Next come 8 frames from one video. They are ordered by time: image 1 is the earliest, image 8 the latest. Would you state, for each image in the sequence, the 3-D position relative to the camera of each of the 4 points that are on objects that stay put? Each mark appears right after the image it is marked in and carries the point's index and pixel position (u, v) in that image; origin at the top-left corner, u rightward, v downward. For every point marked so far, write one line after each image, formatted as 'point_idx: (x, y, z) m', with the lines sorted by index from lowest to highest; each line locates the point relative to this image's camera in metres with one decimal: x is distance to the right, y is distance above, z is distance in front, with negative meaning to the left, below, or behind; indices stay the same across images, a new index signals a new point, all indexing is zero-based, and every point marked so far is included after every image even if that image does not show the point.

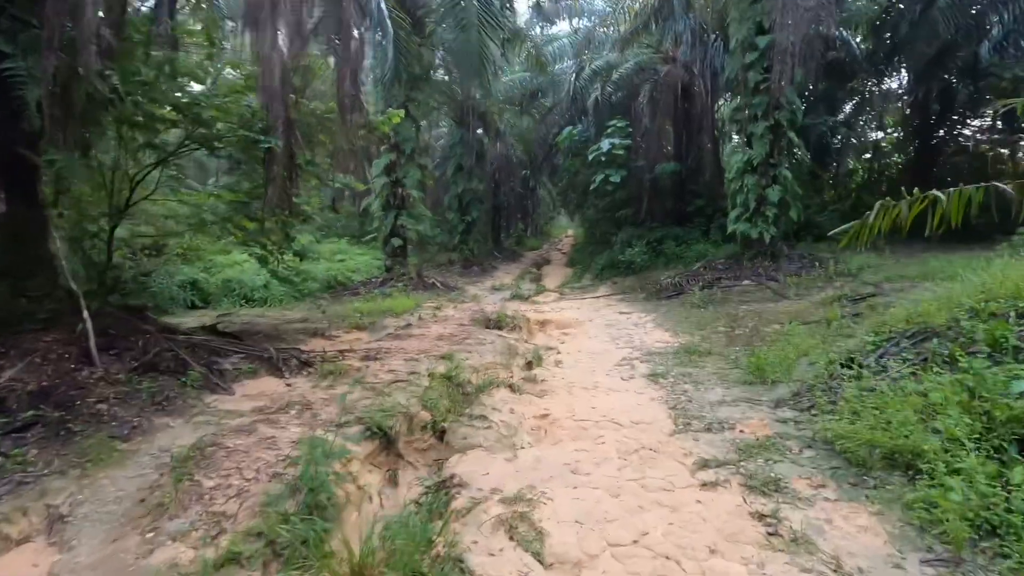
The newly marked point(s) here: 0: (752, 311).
0: (+4.1, -0.4, +9.2) m
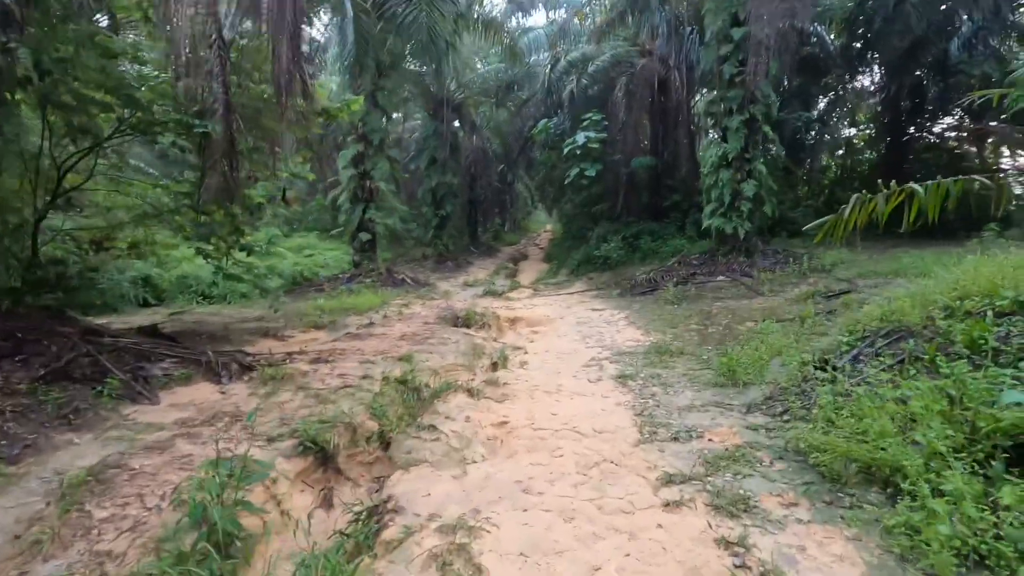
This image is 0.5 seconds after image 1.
0: (+3.6, -0.3, +9.0) m
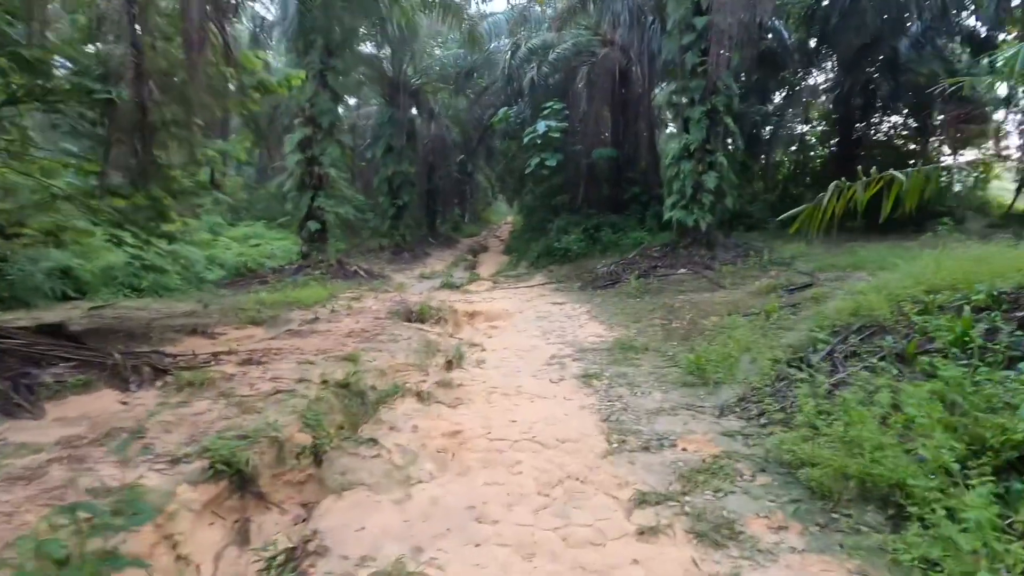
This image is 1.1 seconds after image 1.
0: (+2.9, -0.2, +8.8) m
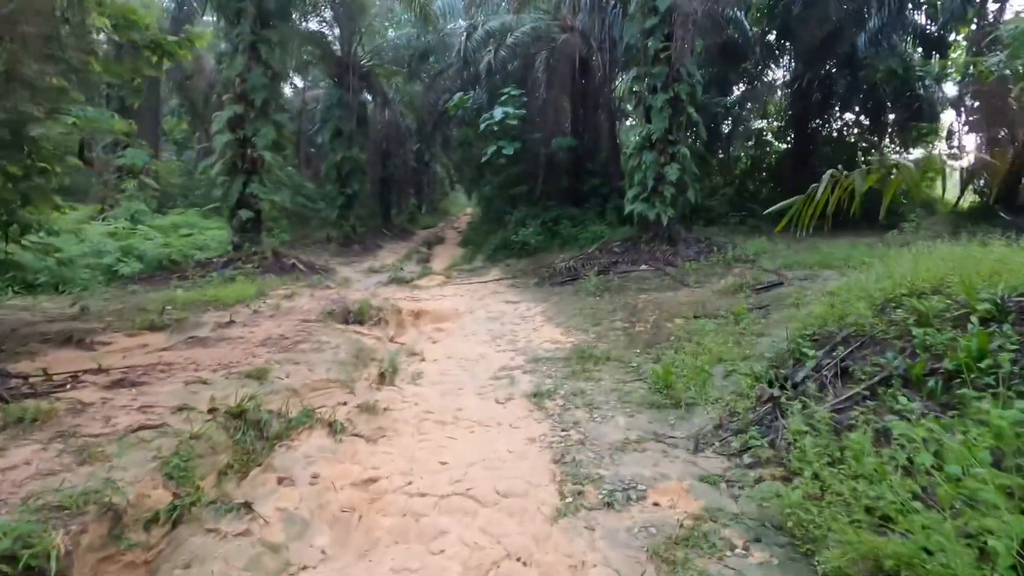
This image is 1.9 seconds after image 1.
0: (+2.1, -0.2, +8.2) m
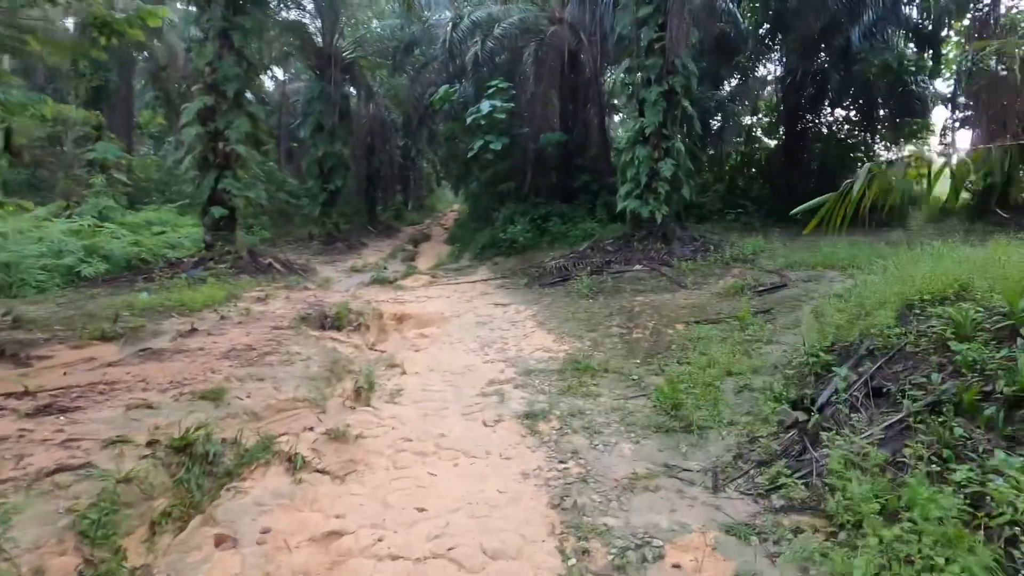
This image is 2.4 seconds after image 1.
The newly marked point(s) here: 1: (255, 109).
0: (+2.0, -0.2, +7.7) m
1: (-5.5, +3.9, +11.5) m
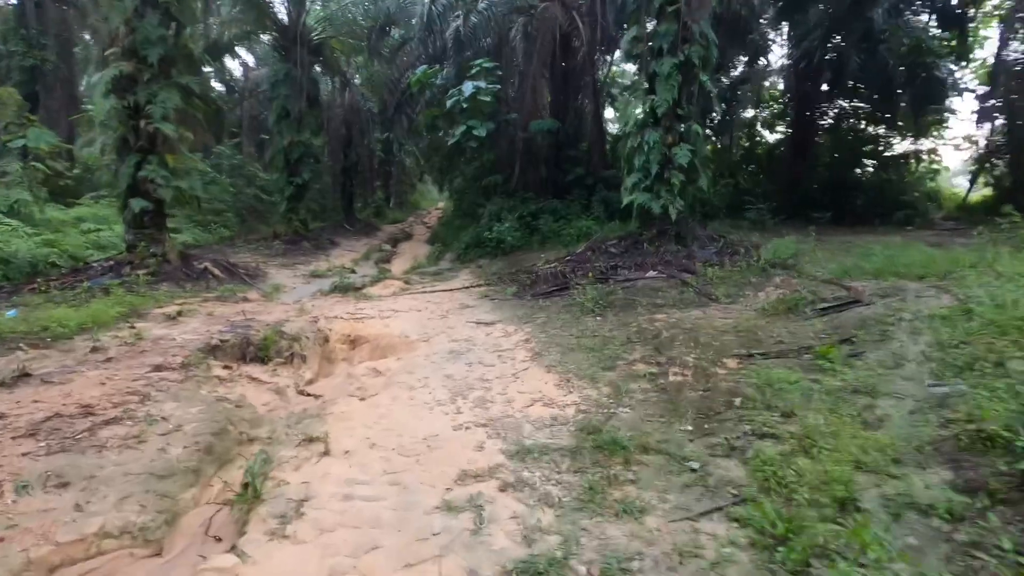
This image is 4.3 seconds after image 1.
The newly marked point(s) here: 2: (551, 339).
0: (+1.8, -0.4, +5.9) m
1: (-5.8, +3.7, +9.5) m
2: (+0.4, -0.5, +5.7) m
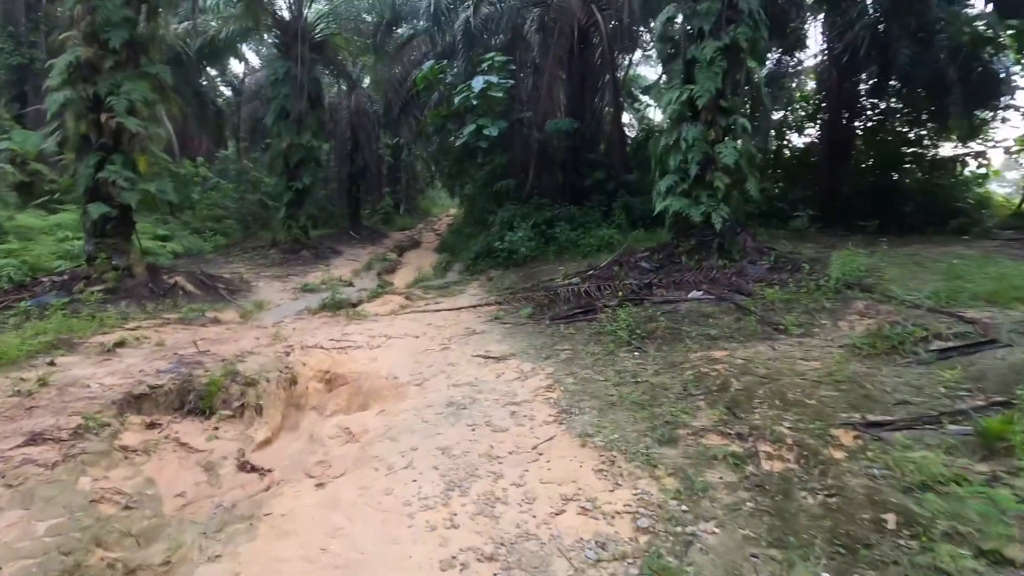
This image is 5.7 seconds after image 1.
0: (+1.9, -0.7, +4.5) m
1: (-5.5, +3.4, +8.3) m
2: (+0.6, -0.8, +4.4) m
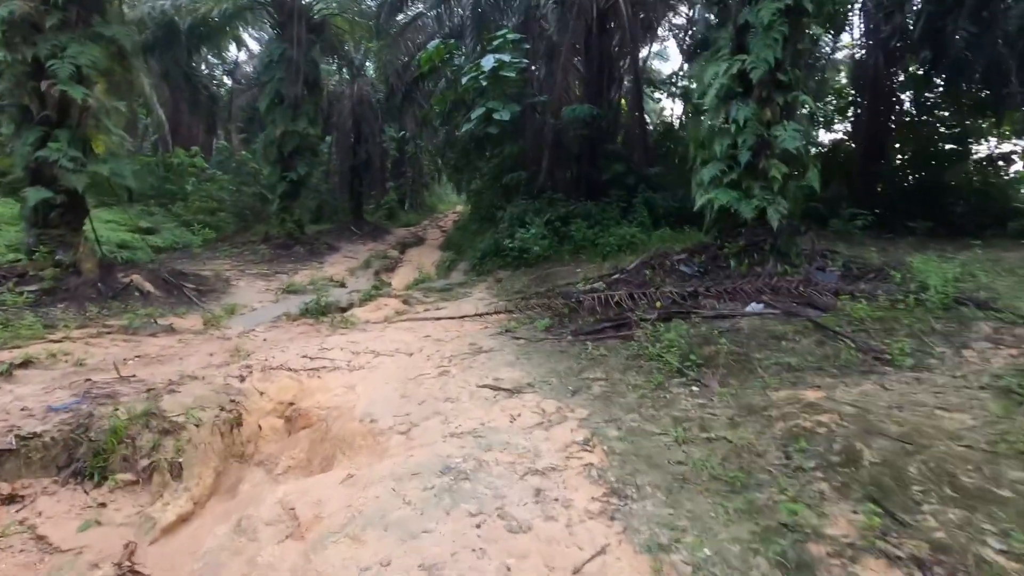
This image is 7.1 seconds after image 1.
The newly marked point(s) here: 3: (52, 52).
0: (+2.1, -0.8, +3.2) m
1: (-5.3, +3.4, +7.1) m
2: (+0.7, -0.9, +3.1) m
3: (-5.8, +3.0, +6.7) m
